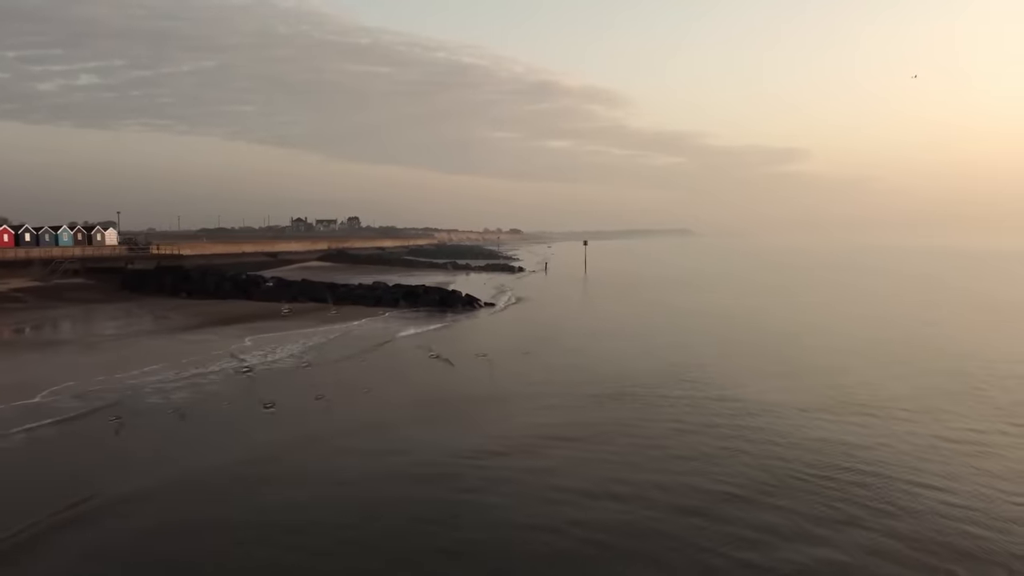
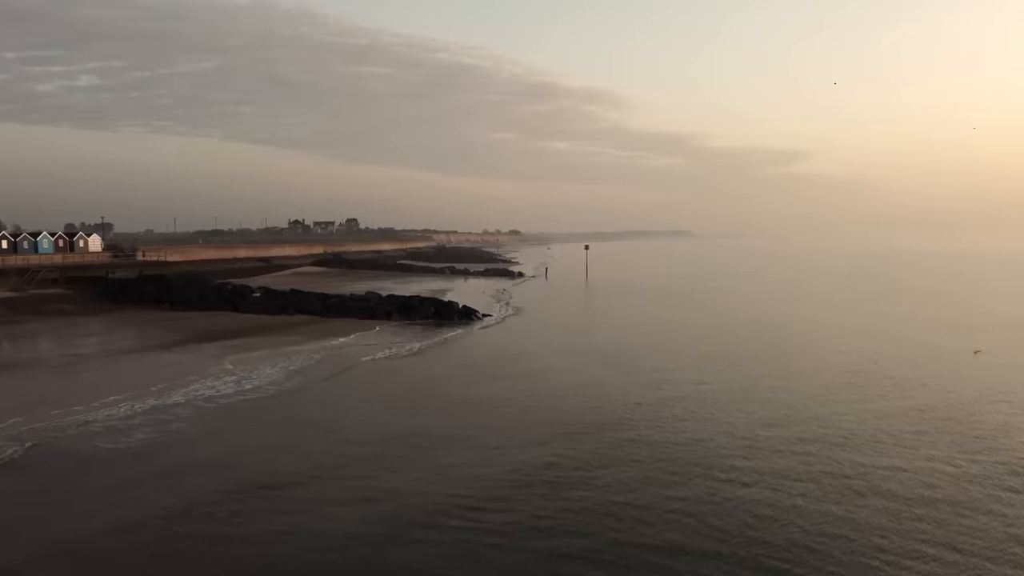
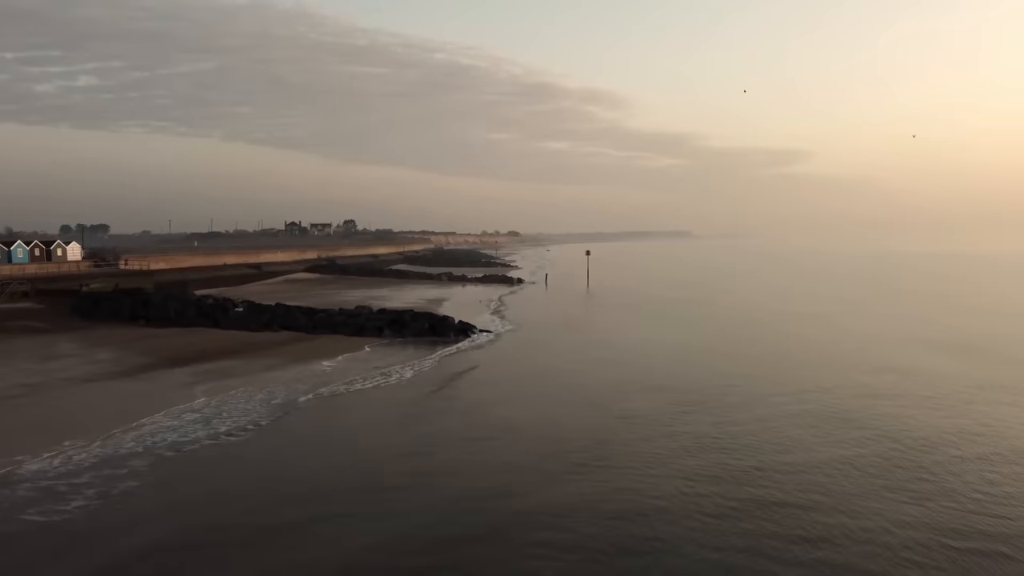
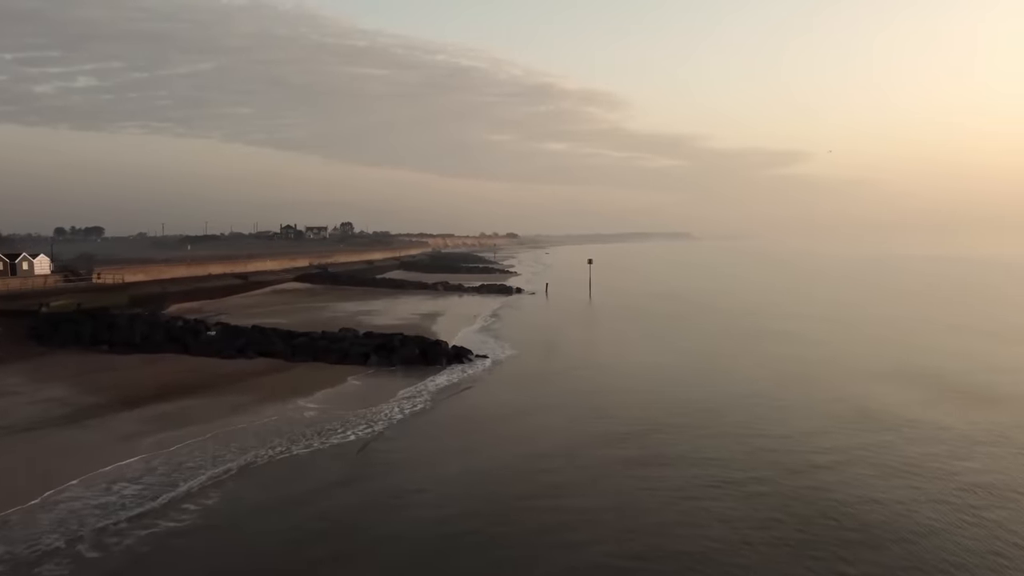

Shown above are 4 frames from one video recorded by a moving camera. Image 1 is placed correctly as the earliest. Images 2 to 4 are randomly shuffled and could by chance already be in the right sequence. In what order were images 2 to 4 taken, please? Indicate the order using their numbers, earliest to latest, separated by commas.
2, 3, 4
